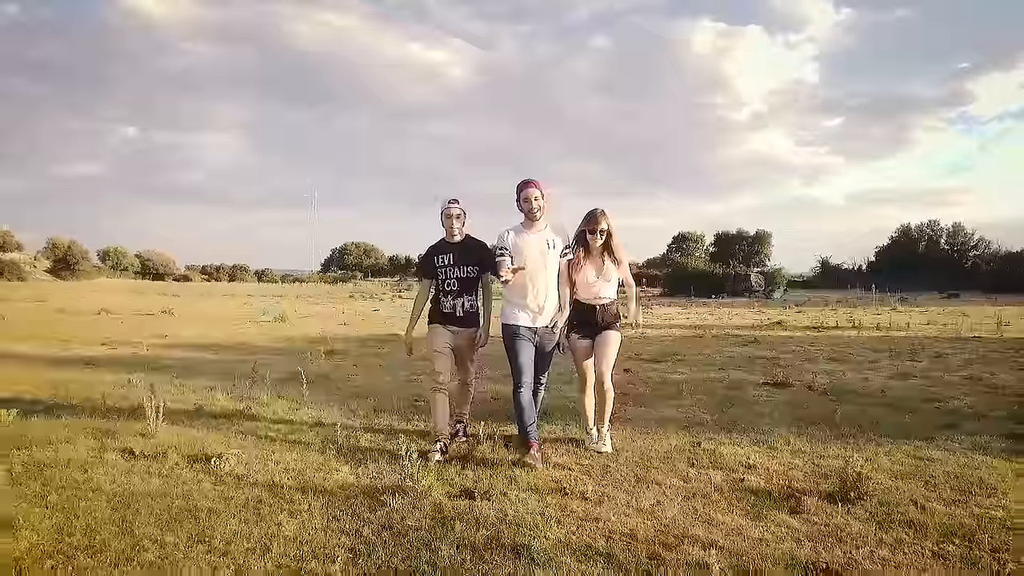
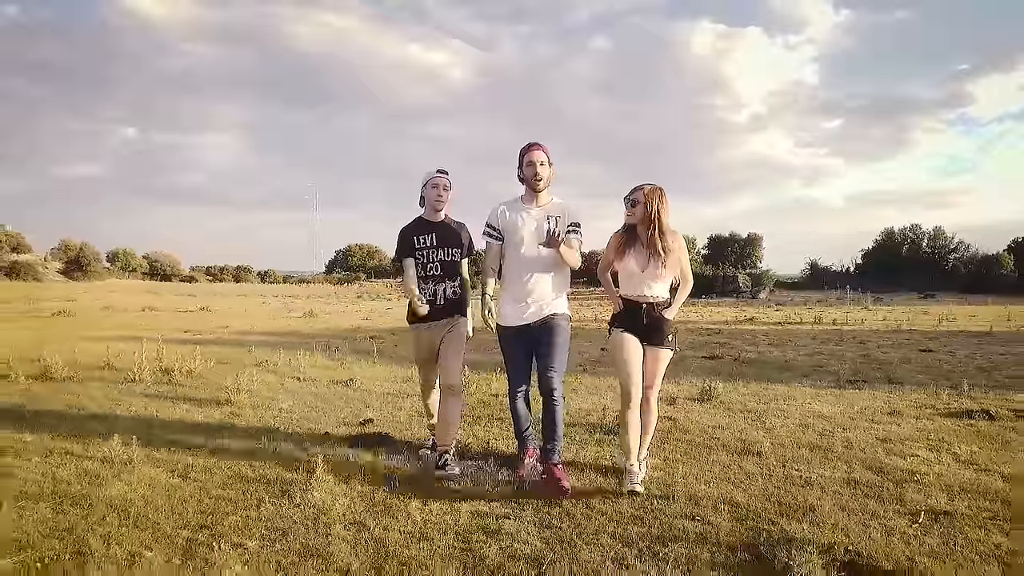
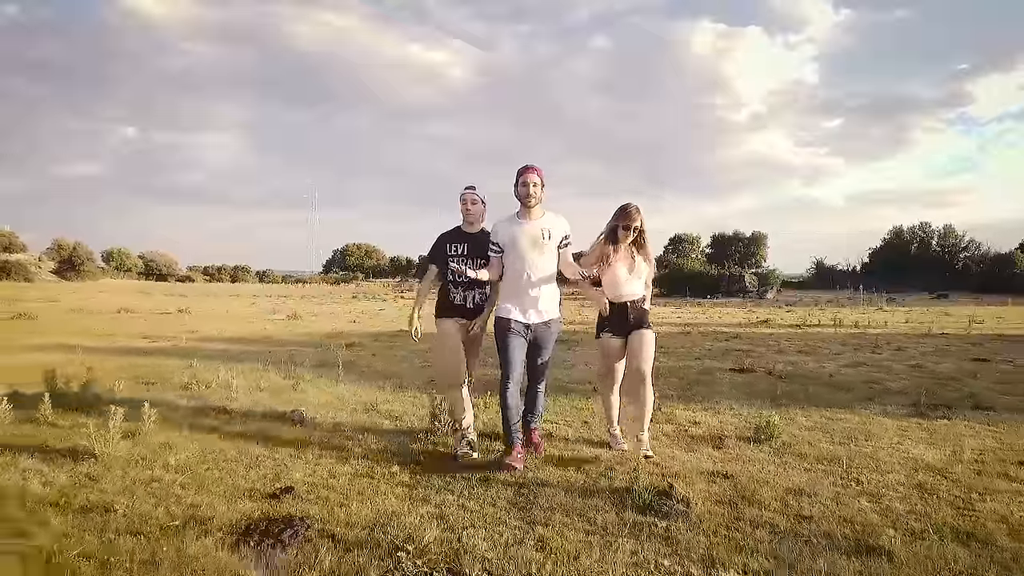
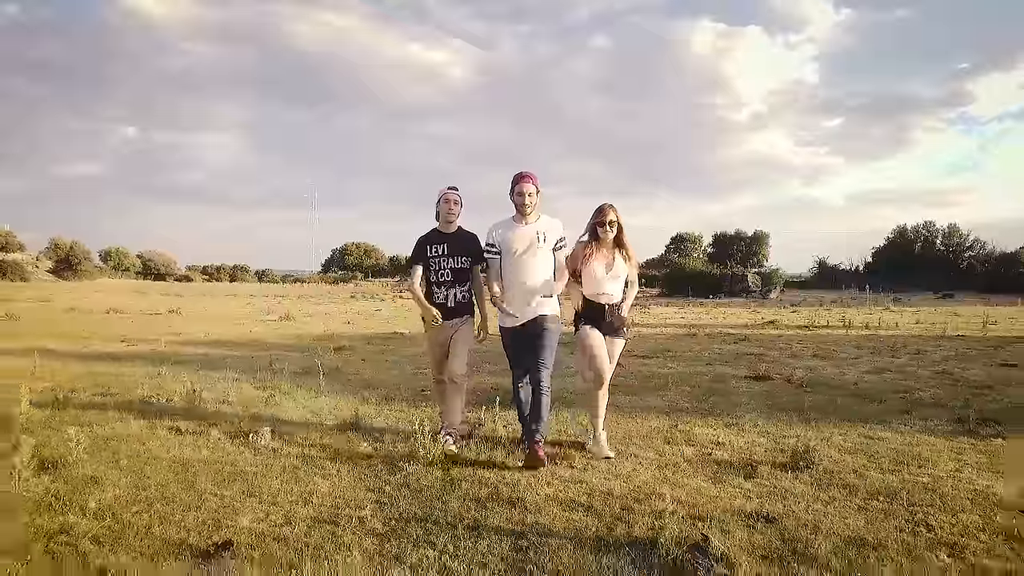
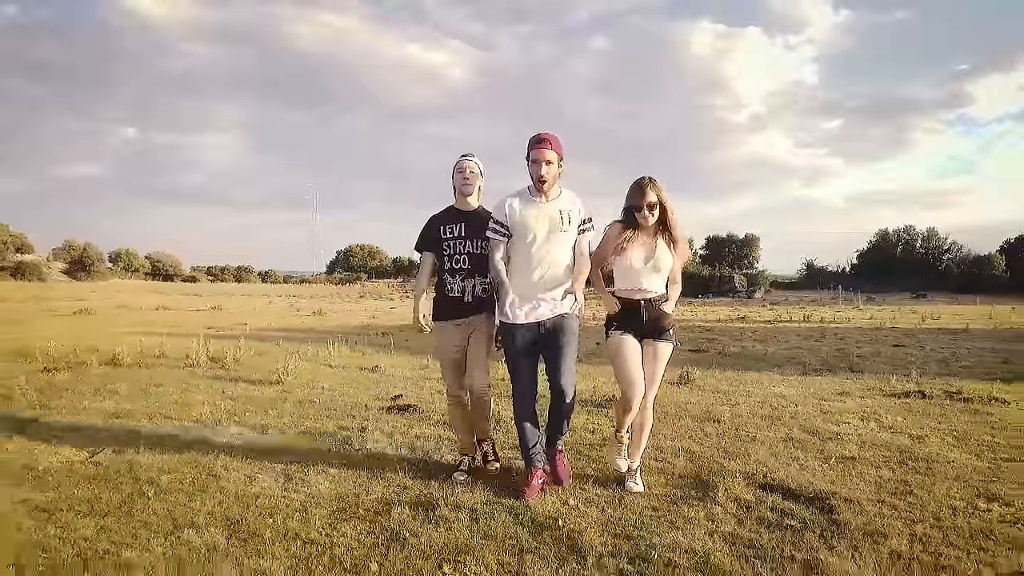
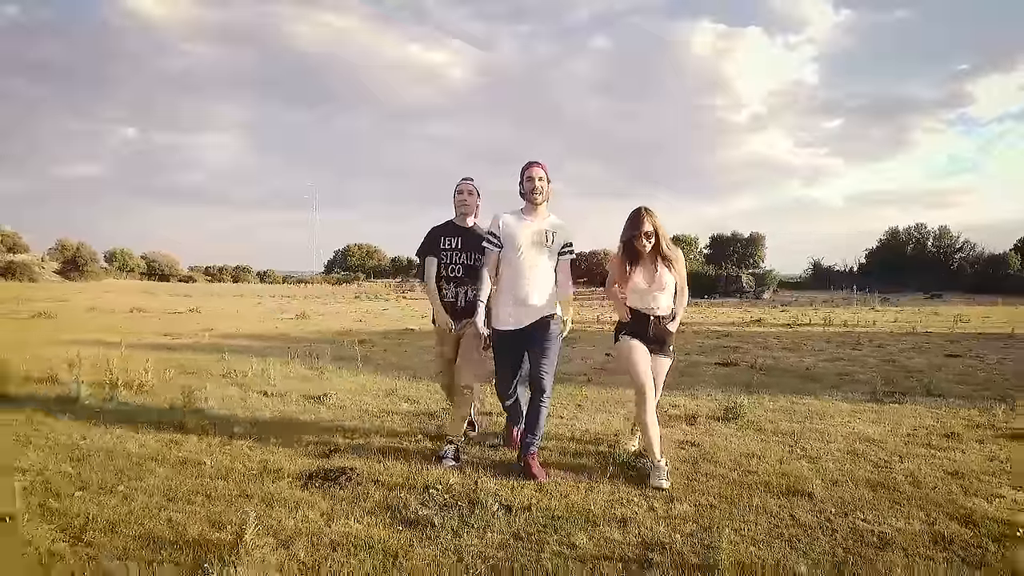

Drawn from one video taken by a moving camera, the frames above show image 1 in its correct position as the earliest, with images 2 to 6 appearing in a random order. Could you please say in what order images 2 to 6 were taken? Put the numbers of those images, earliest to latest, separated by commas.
4, 3, 6, 2, 5
